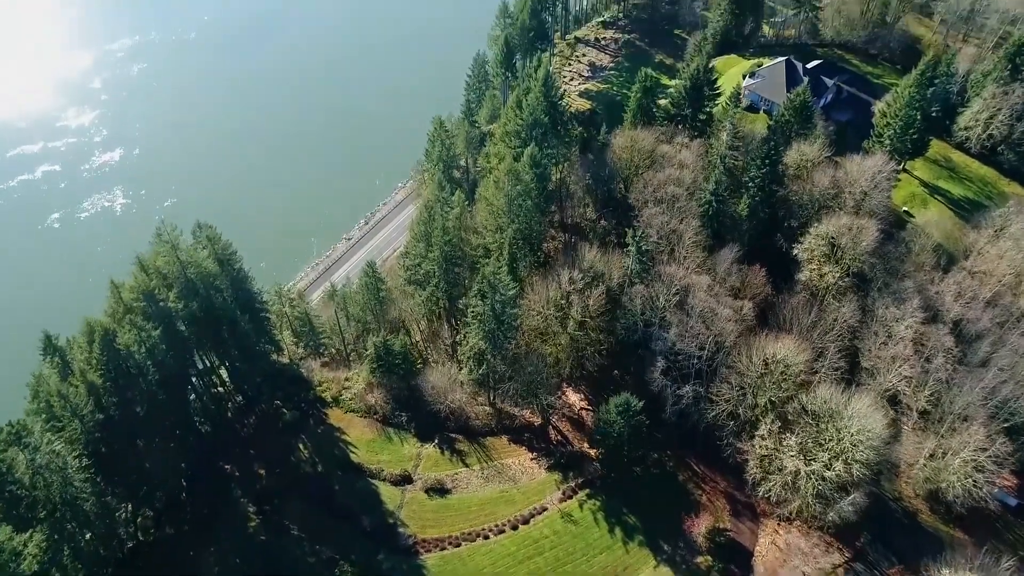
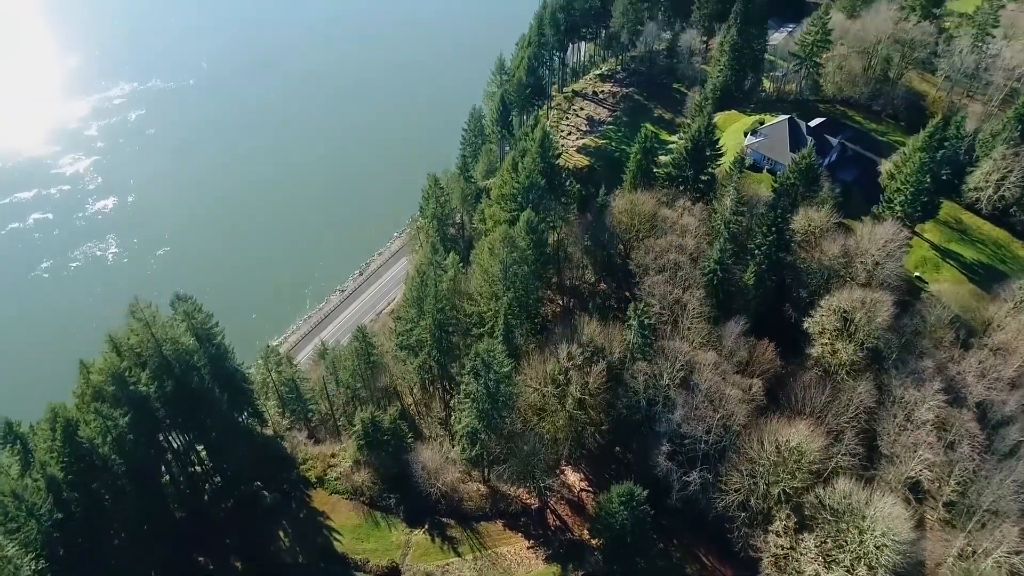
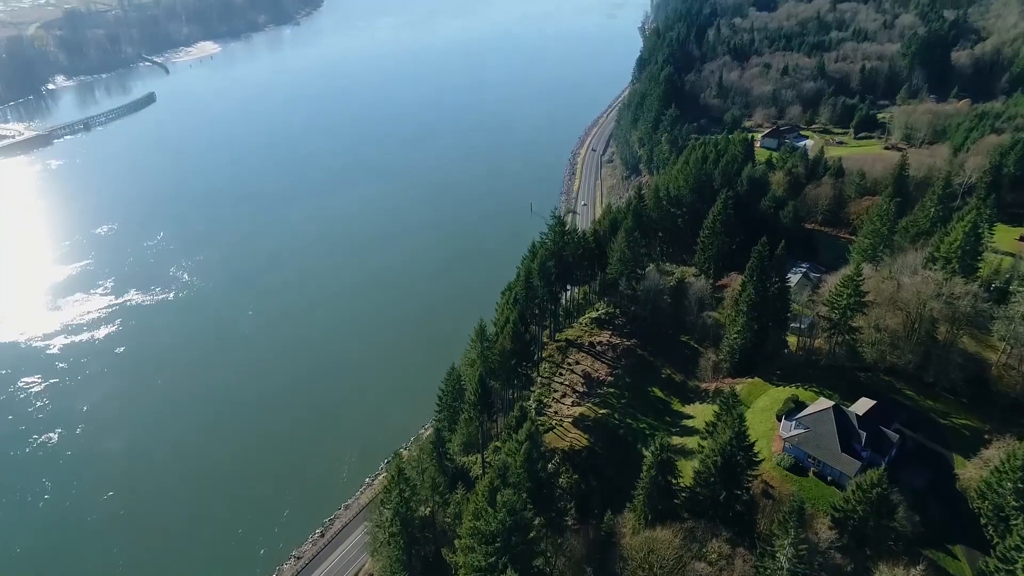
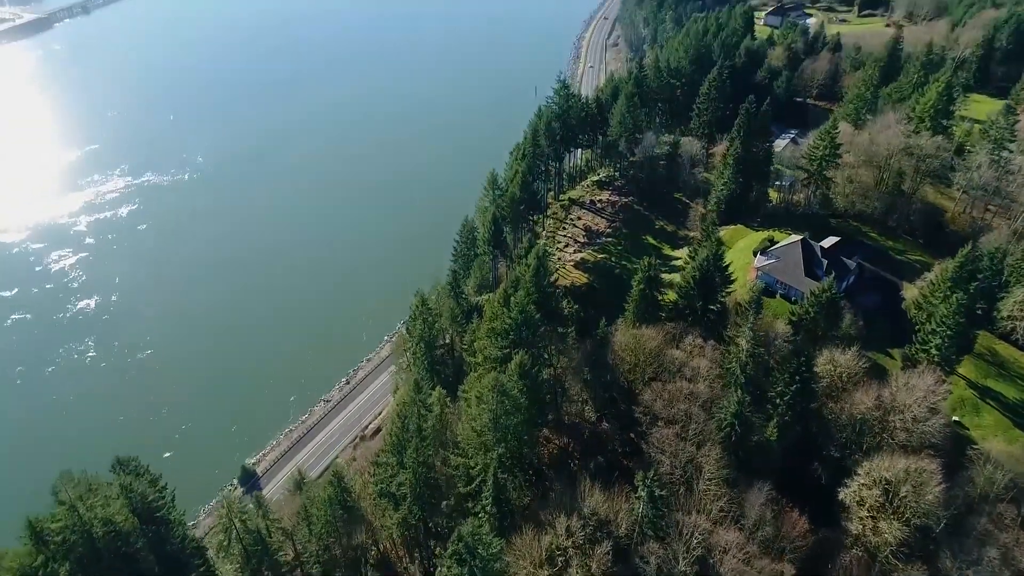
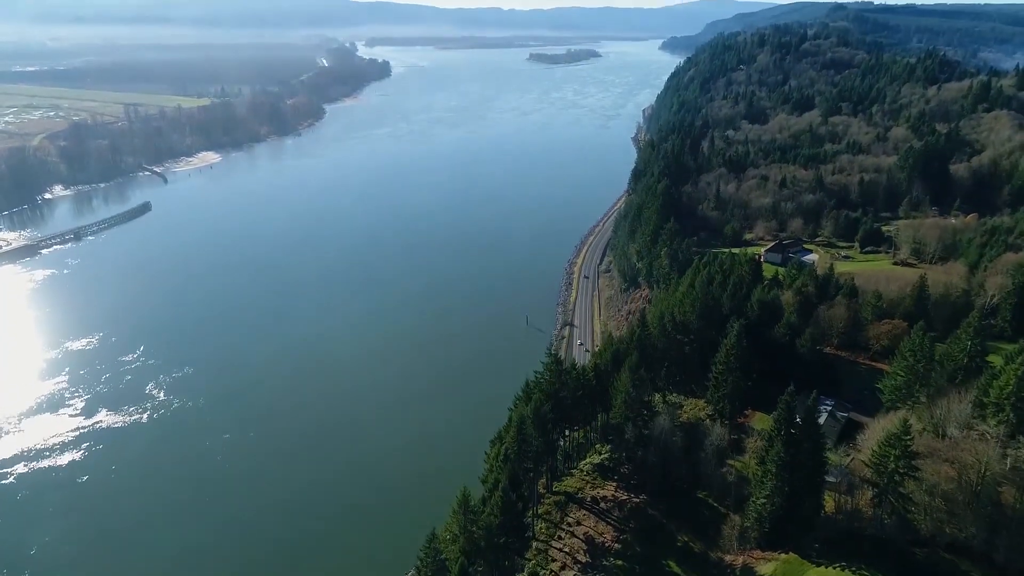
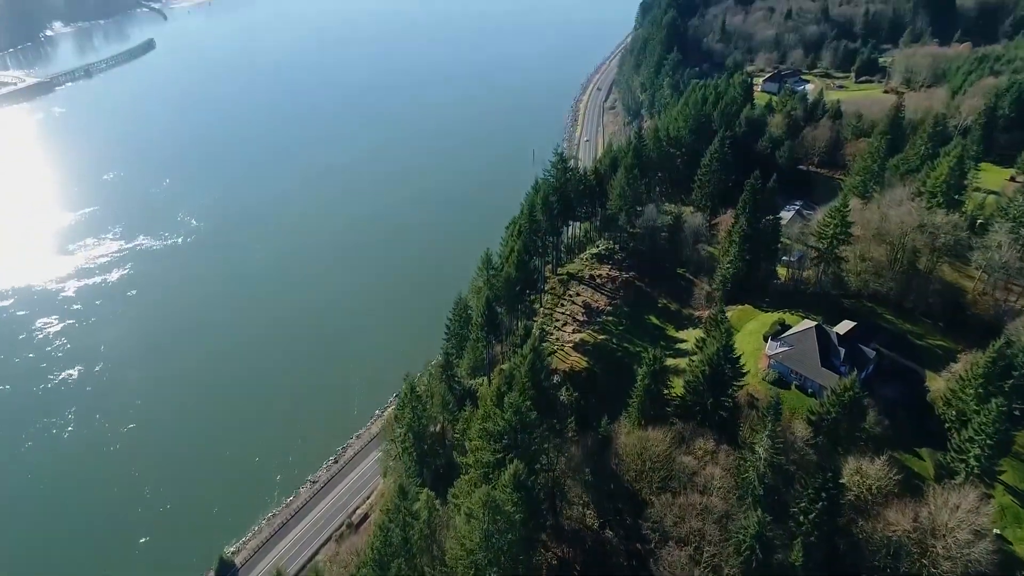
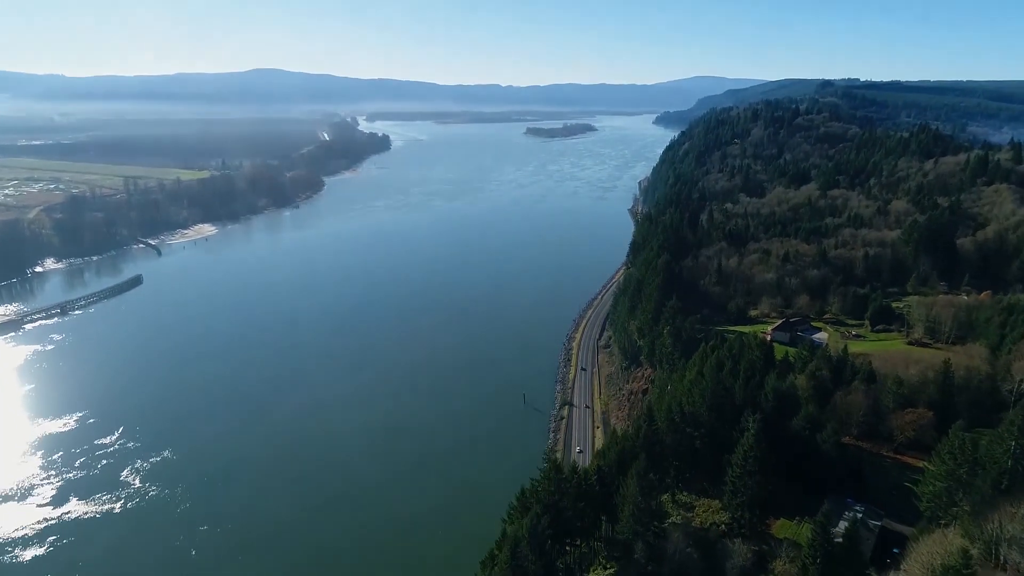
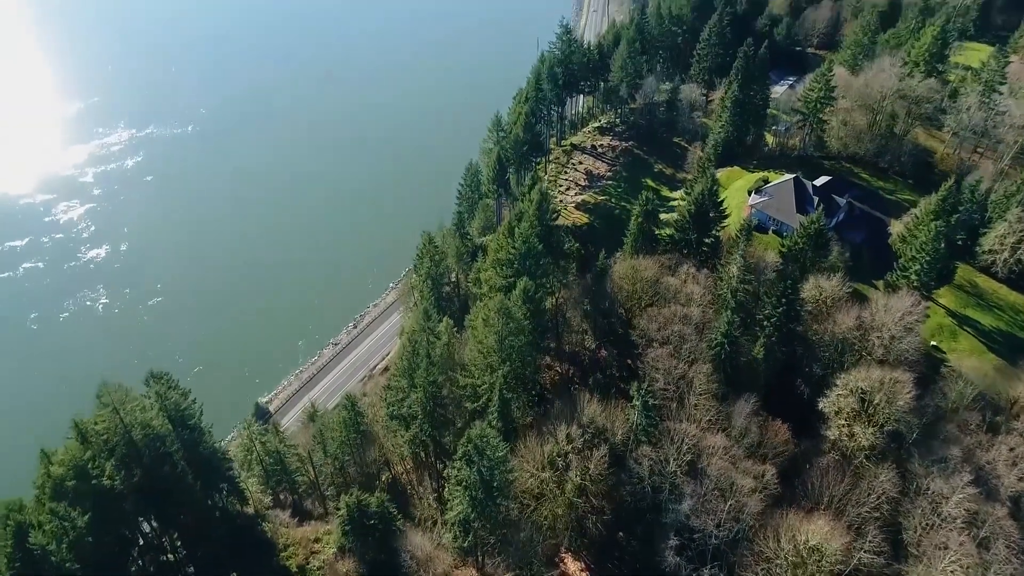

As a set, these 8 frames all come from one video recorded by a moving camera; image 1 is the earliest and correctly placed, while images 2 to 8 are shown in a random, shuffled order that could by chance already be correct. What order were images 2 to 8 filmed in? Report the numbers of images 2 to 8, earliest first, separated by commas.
2, 8, 4, 6, 3, 5, 7
